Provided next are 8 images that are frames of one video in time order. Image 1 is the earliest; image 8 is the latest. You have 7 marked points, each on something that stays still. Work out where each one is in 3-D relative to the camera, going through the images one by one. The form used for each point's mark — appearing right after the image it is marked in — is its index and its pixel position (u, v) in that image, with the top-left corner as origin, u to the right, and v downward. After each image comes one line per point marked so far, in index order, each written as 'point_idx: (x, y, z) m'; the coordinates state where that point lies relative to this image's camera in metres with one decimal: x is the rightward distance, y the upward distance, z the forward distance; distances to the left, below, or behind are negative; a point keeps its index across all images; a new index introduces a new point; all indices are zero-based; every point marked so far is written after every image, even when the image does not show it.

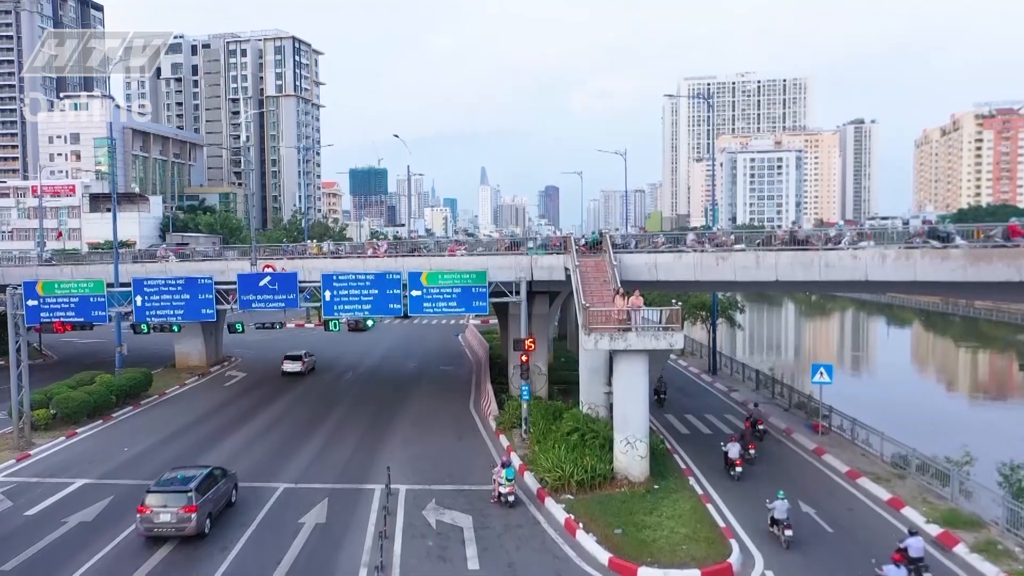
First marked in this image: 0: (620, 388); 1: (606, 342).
0: (+2.8, -2.6, +19.7) m
1: (+2.4, -1.4, +19.1) m
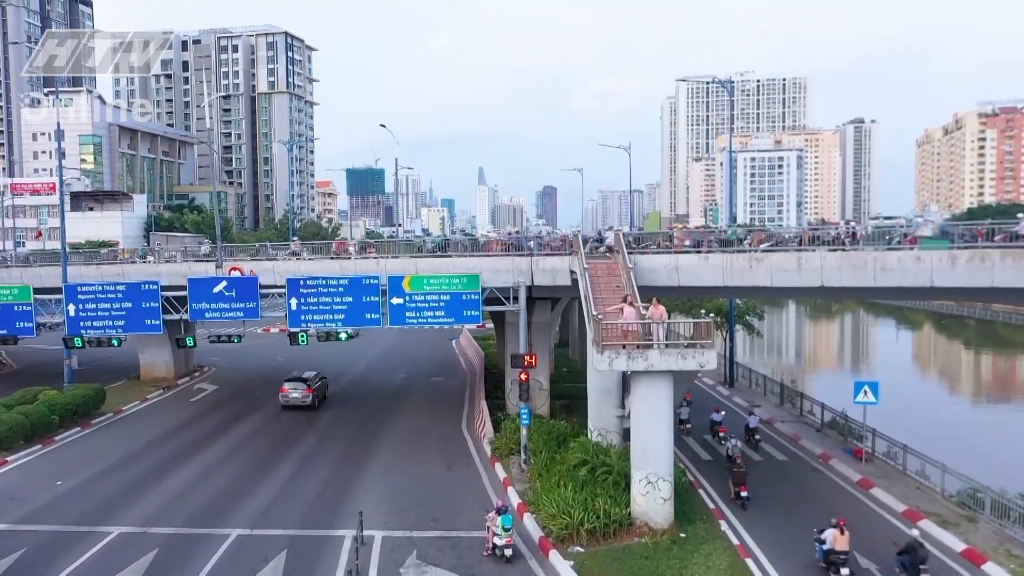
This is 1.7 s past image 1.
0: (+2.7, -2.7, +16.4) m
1: (+2.3, -1.5, +15.8) m
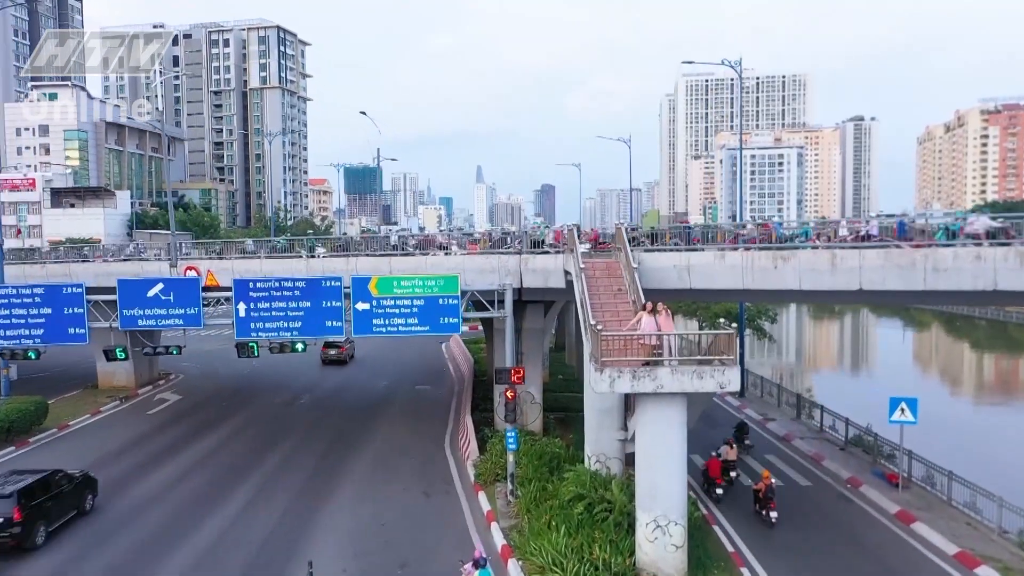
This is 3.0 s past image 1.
0: (+2.4, -2.8, +13.6) m
1: (+2.0, -1.6, +13.1) m
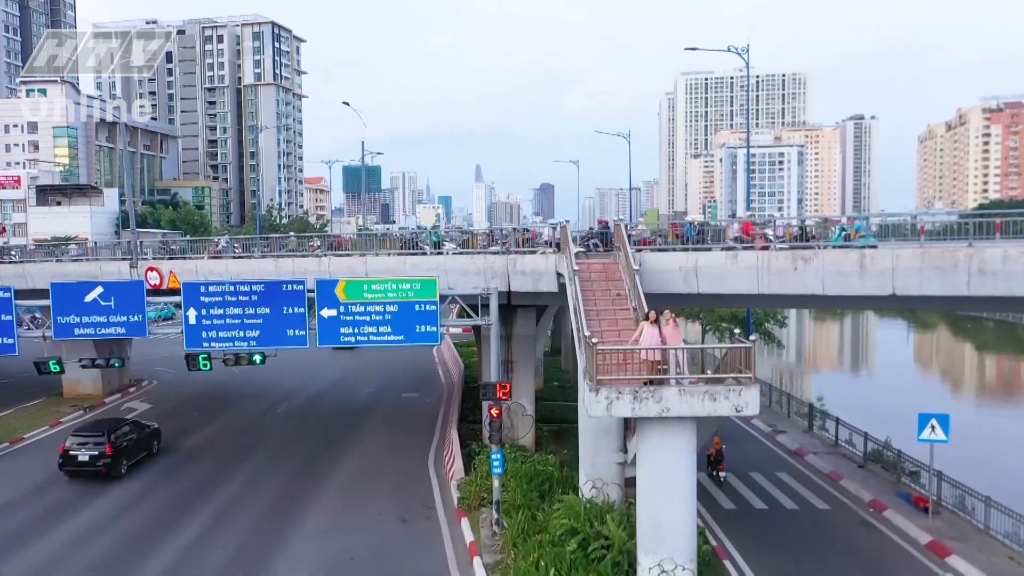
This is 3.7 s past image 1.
0: (+2.1, -2.9, +11.7) m
1: (+1.7, -1.7, +11.1) m
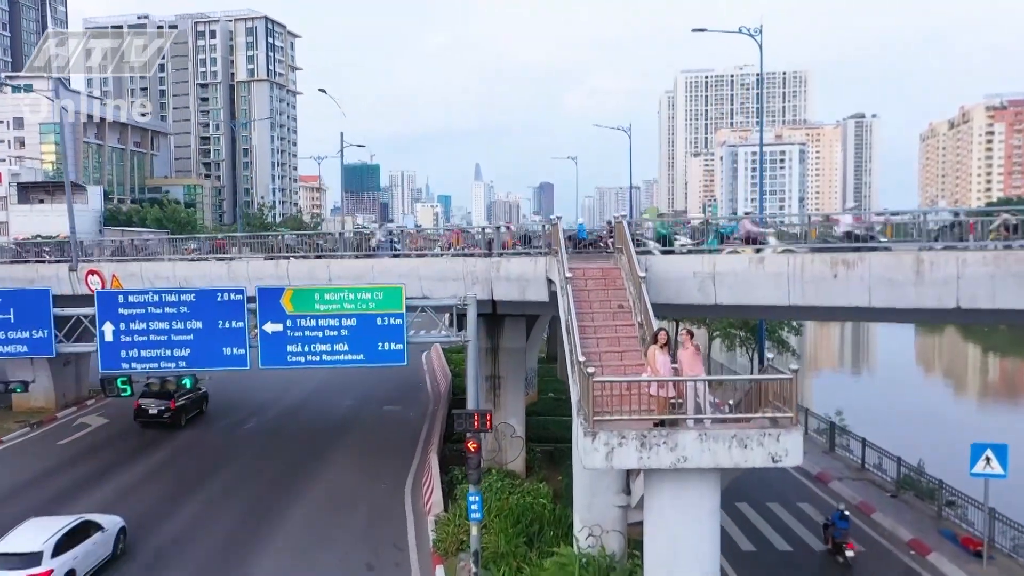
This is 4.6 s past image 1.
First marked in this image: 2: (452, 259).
0: (+1.8, -3.1, +9.2) m
1: (+1.4, -1.9, +8.7) m
2: (-1.2, +0.6, +15.3) m
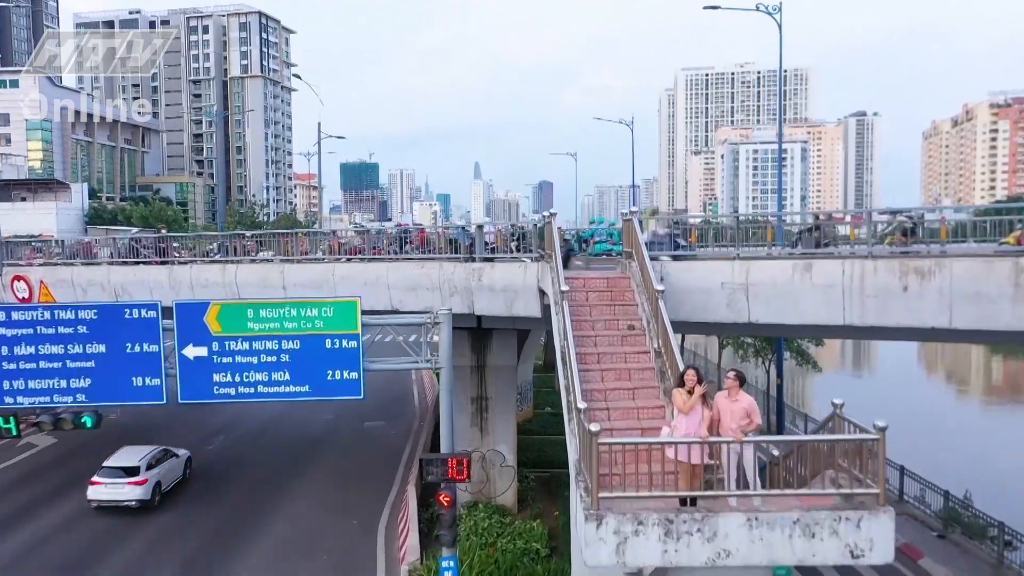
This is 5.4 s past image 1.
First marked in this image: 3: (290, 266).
0: (+1.5, -3.3, +6.7) m
1: (+1.1, -2.1, +6.1) m
2: (-1.4, +0.4, +12.8) m
3: (-4.1, +0.5, +14.2) m
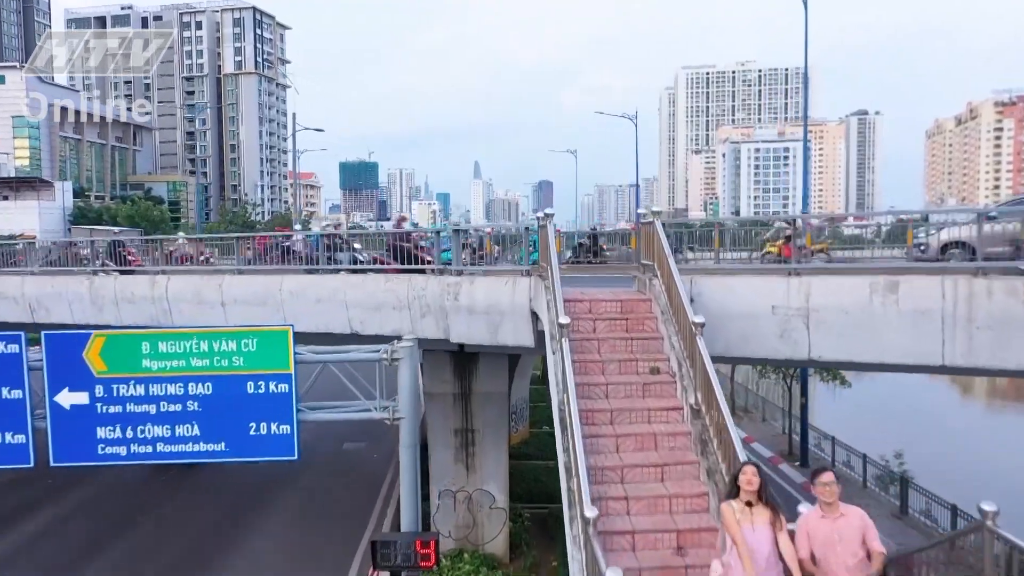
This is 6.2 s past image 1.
0: (+1.4, -3.5, +4.2) m
1: (+0.9, -2.3, +3.6) m
2: (-1.6, +0.1, +10.3) m
3: (-4.3, +0.2, +11.8) m
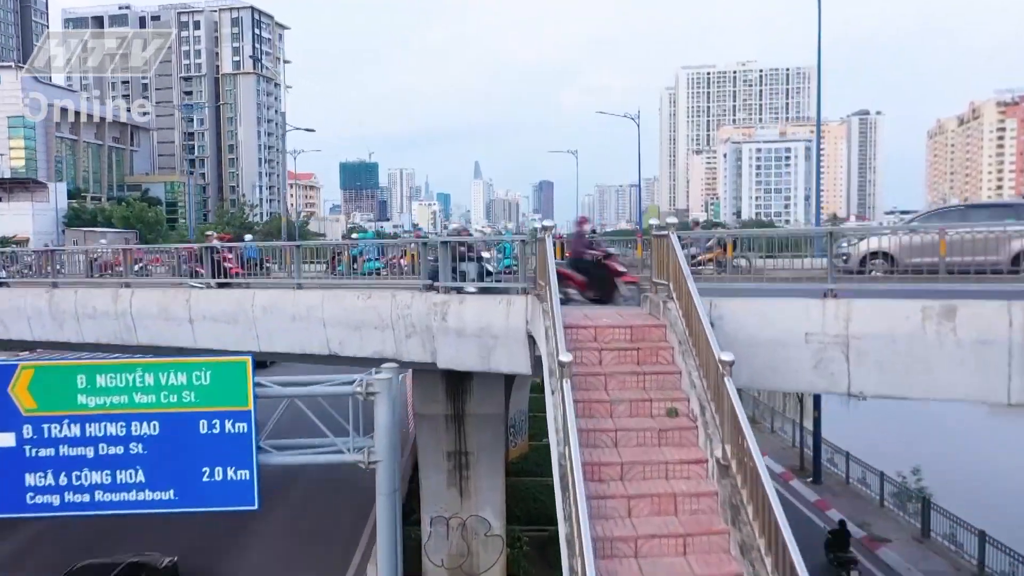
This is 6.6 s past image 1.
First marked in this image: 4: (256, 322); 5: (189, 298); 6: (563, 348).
0: (+1.3, -3.7, +3.2) m
1: (+0.9, -2.5, +2.6) m
2: (-1.7, -0.1, +9.3) m
3: (-4.3, 0.0, +10.7) m
4: (-3.4, -0.4, +10.0) m
5: (-4.4, -0.2, +10.6) m
6: (+0.5, -0.5, +6.5) m
